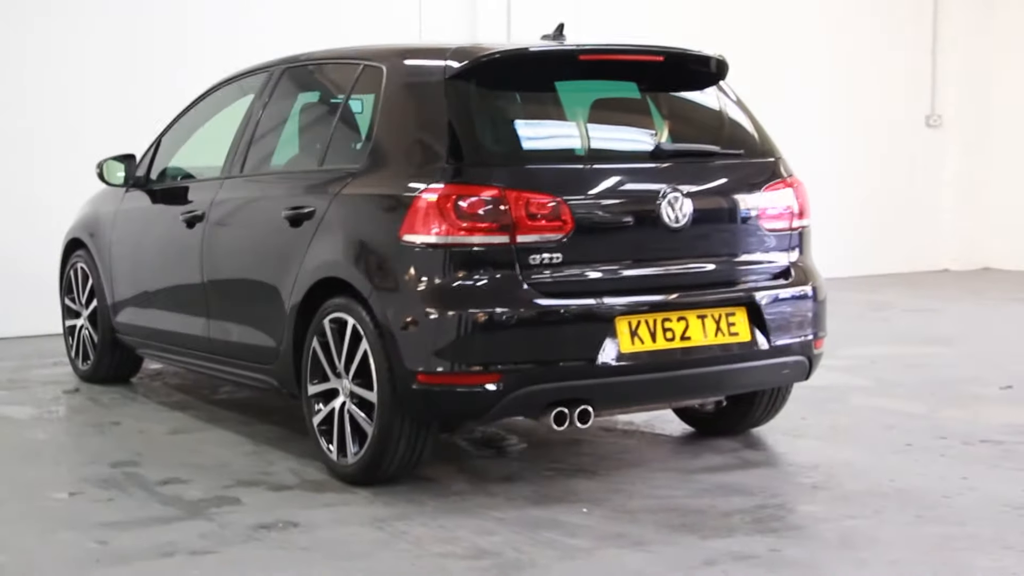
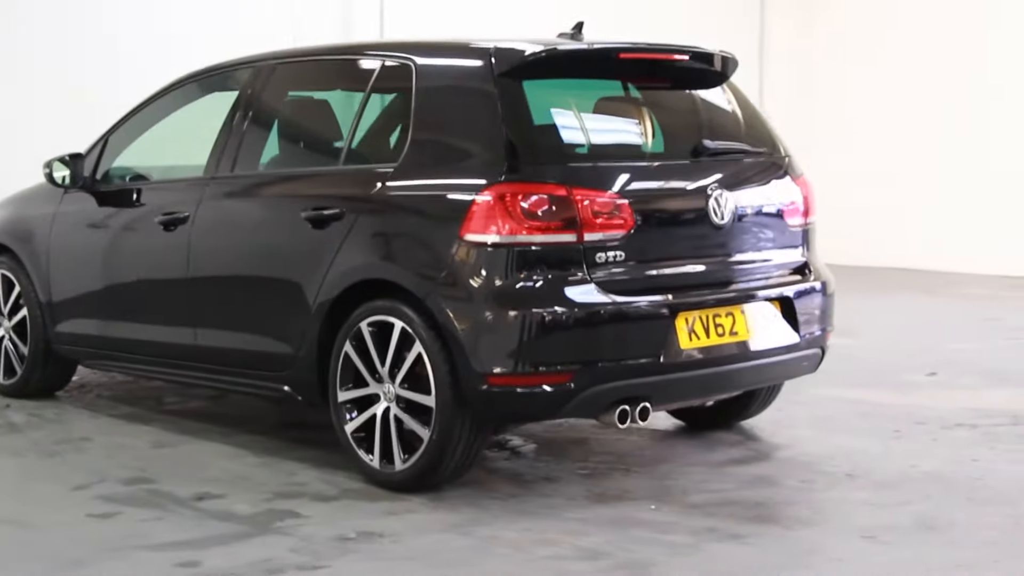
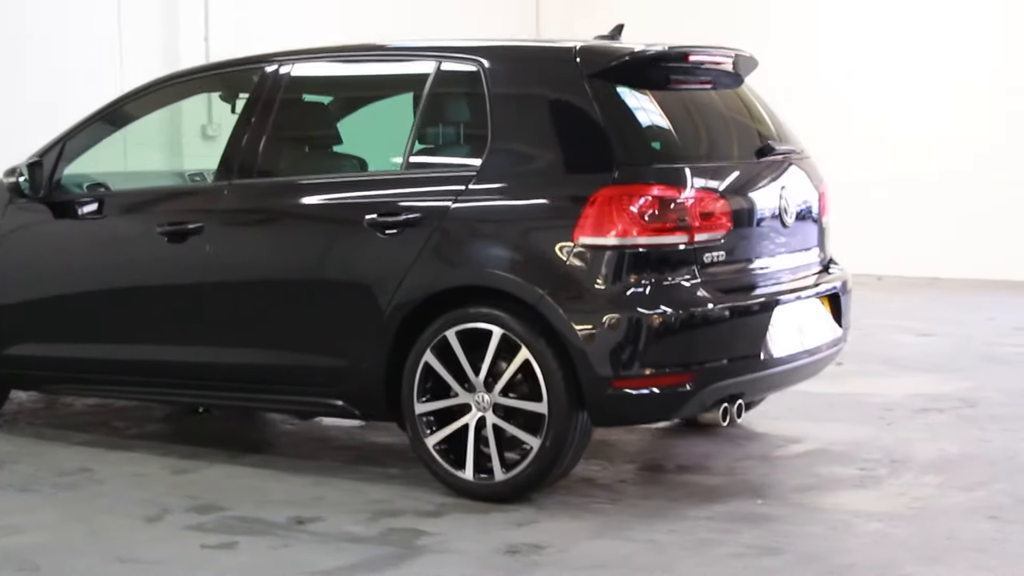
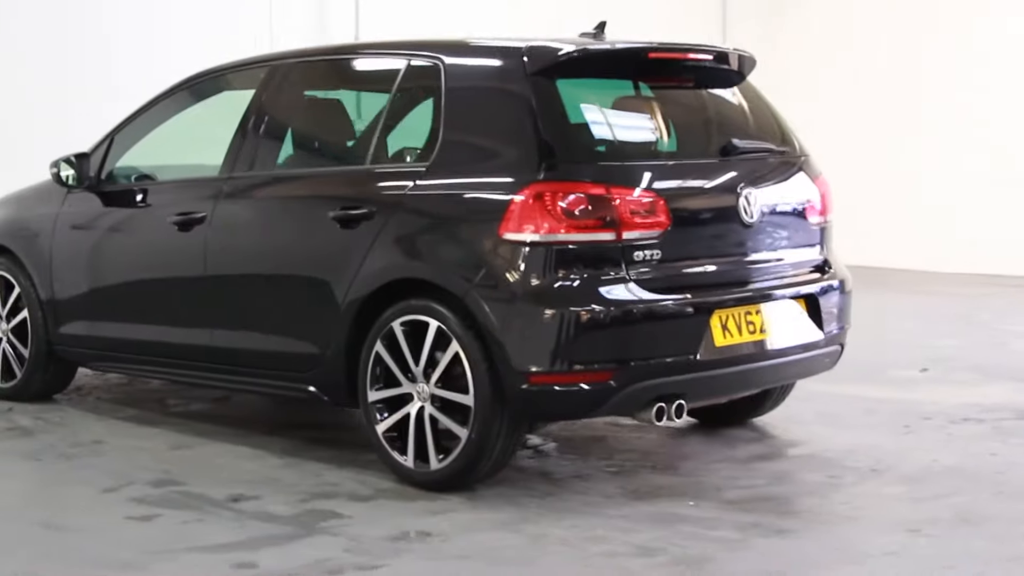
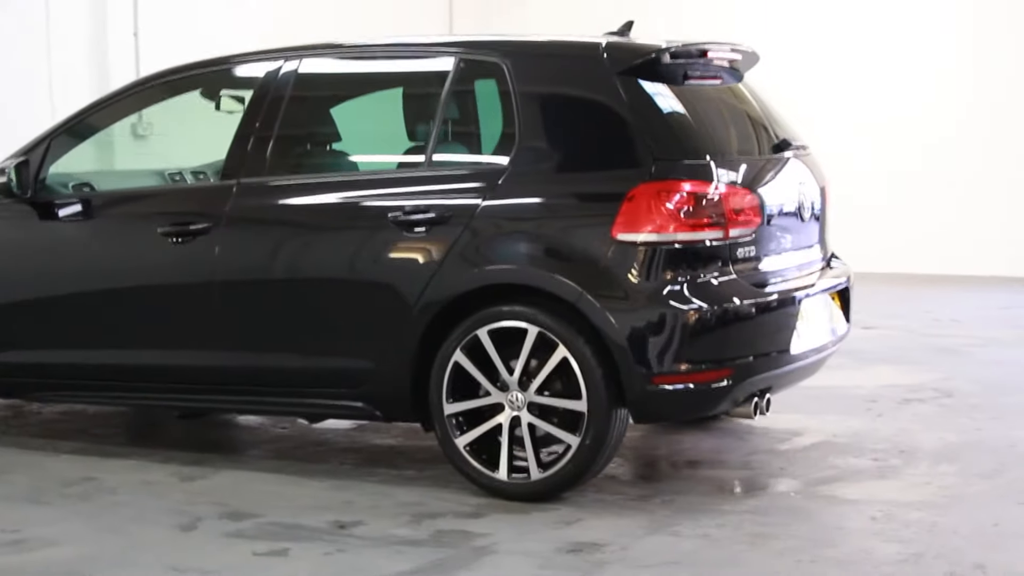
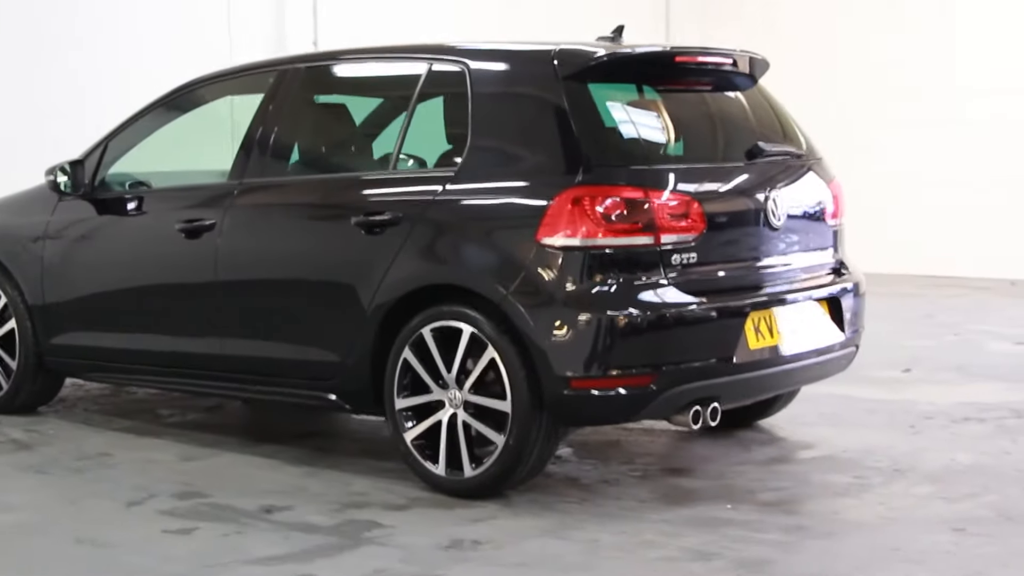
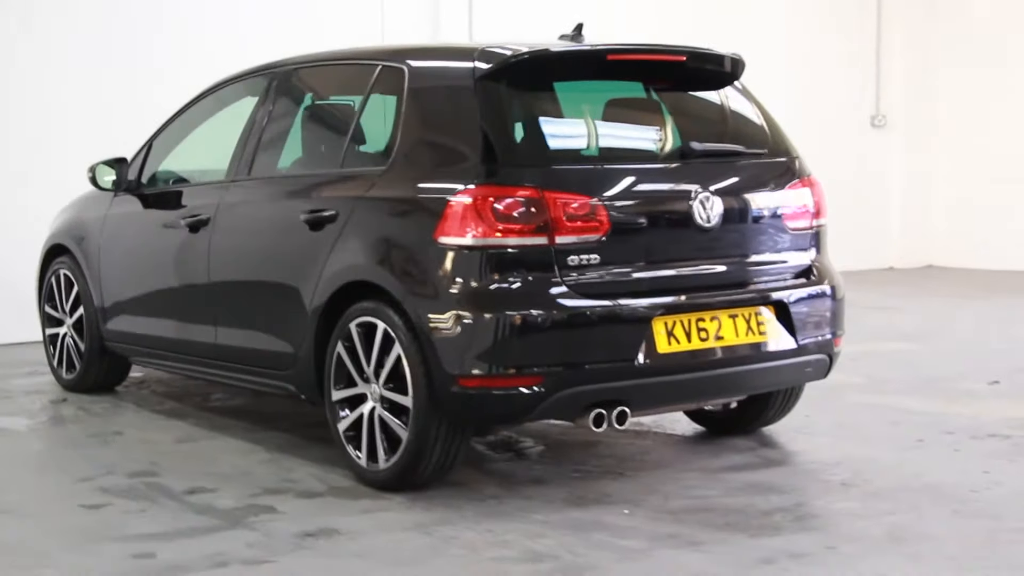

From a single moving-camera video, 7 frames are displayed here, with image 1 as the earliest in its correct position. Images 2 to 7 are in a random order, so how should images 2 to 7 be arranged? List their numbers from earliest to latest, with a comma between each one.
7, 2, 4, 6, 3, 5
